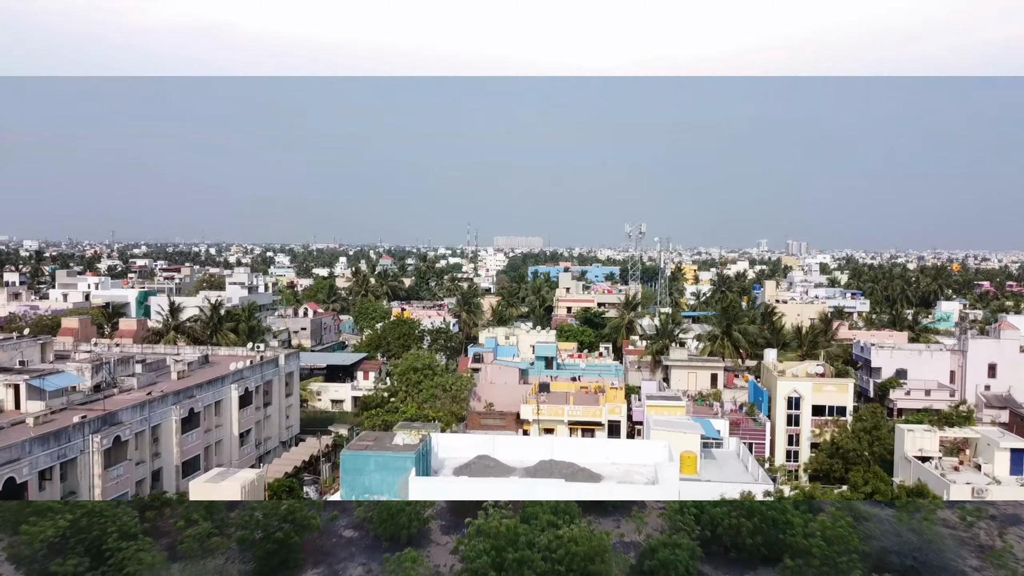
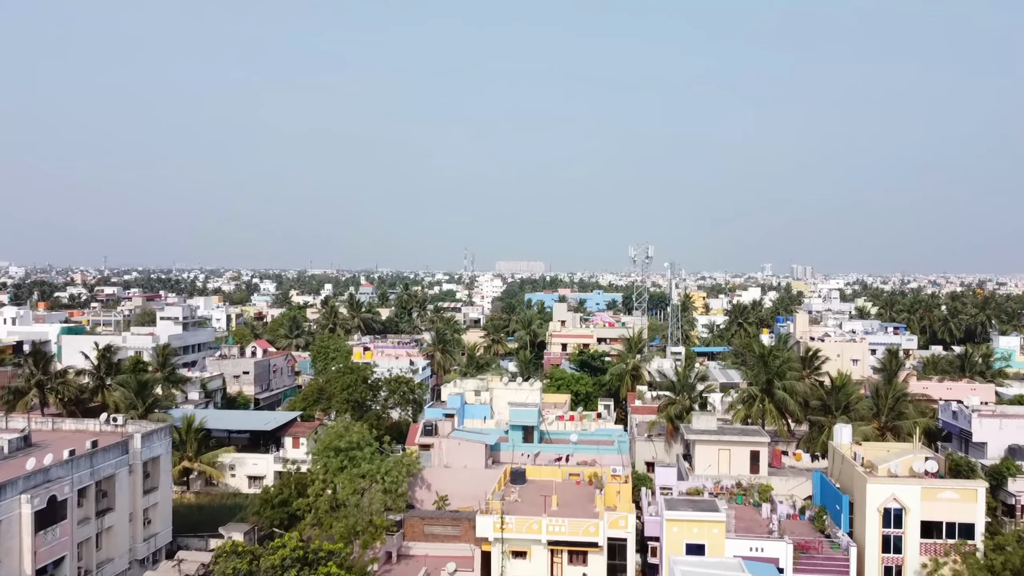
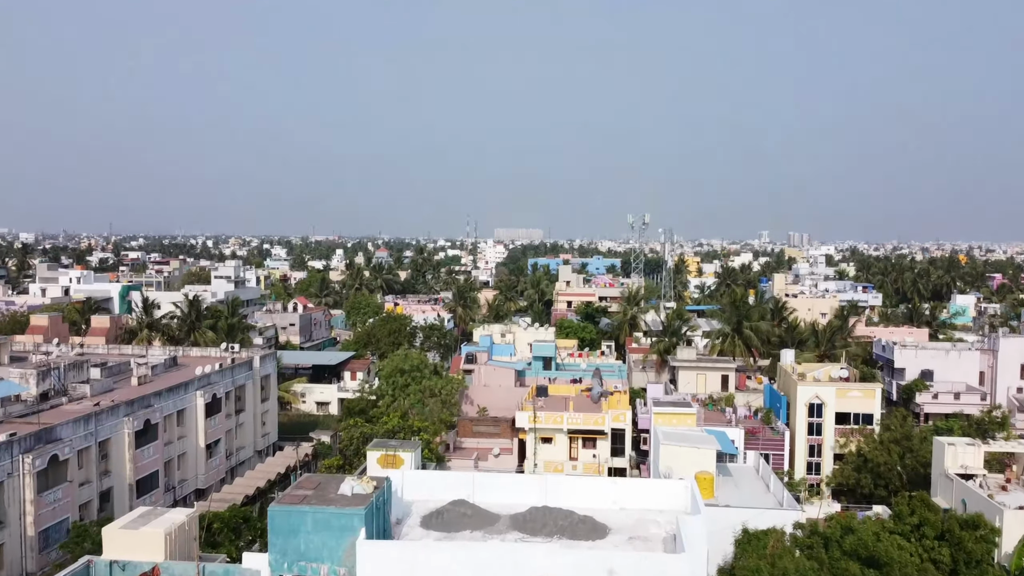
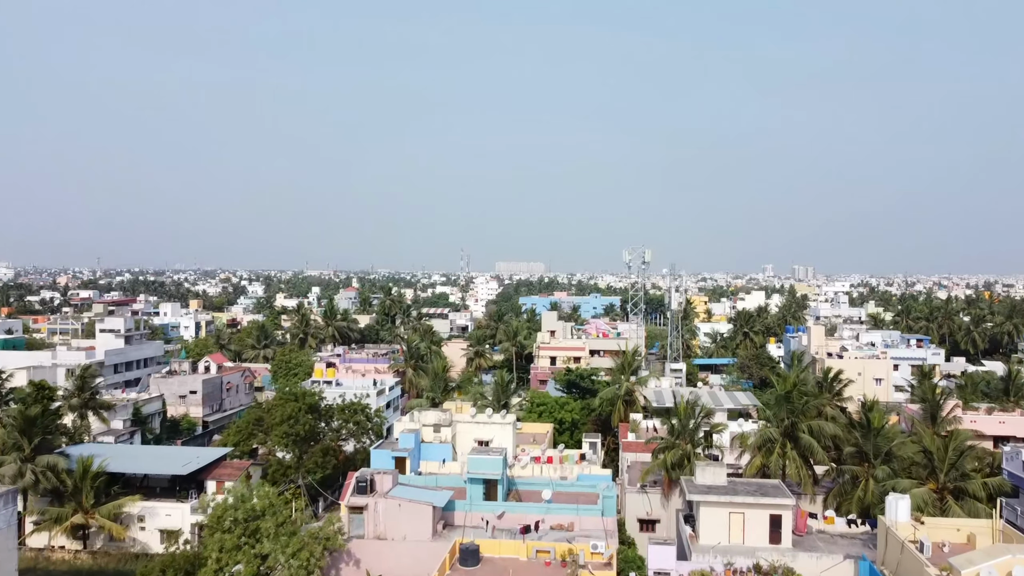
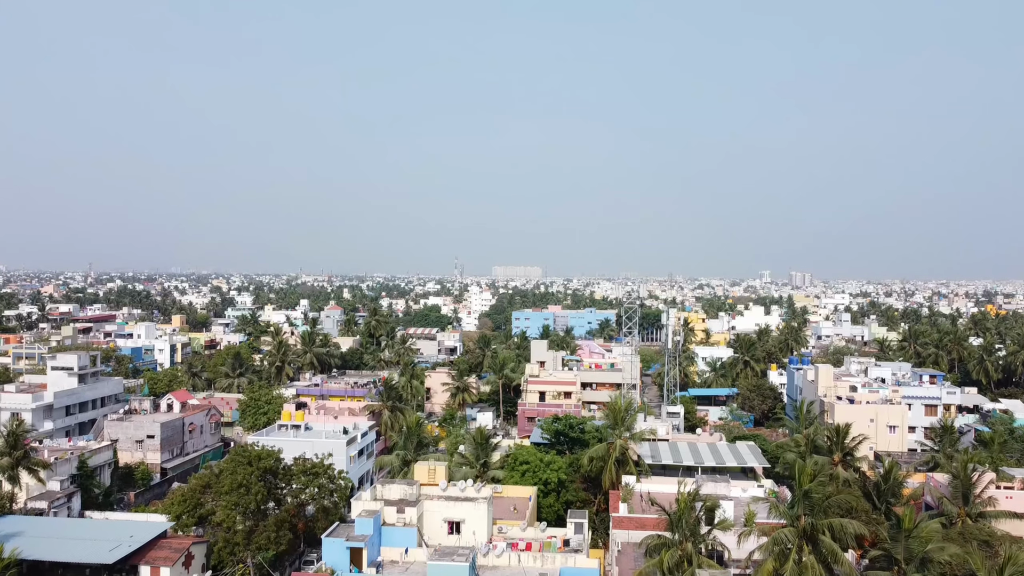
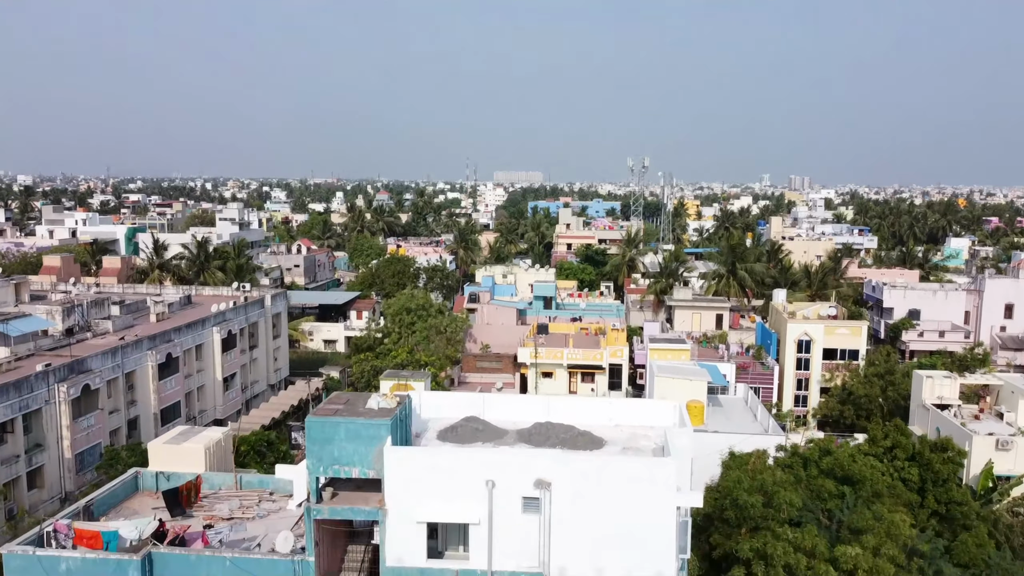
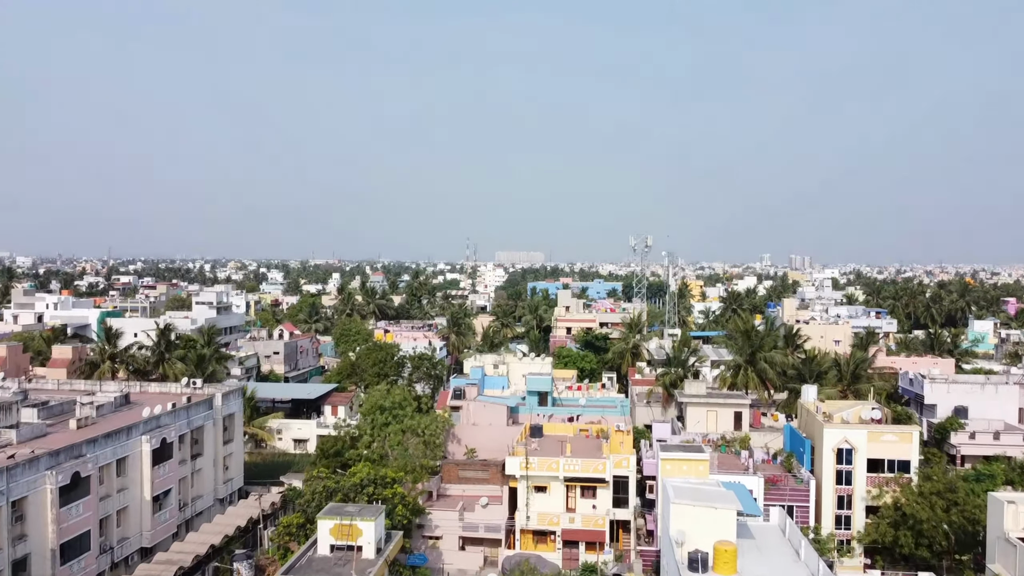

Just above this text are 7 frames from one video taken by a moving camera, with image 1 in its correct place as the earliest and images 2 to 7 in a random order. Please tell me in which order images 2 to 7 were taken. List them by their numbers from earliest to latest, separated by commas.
6, 3, 7, 2, 4, 5
